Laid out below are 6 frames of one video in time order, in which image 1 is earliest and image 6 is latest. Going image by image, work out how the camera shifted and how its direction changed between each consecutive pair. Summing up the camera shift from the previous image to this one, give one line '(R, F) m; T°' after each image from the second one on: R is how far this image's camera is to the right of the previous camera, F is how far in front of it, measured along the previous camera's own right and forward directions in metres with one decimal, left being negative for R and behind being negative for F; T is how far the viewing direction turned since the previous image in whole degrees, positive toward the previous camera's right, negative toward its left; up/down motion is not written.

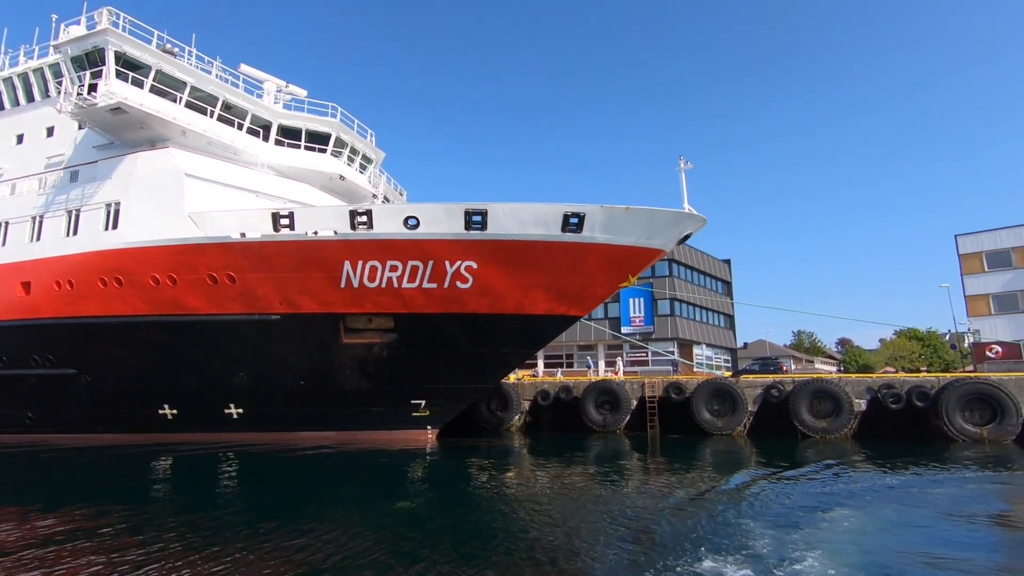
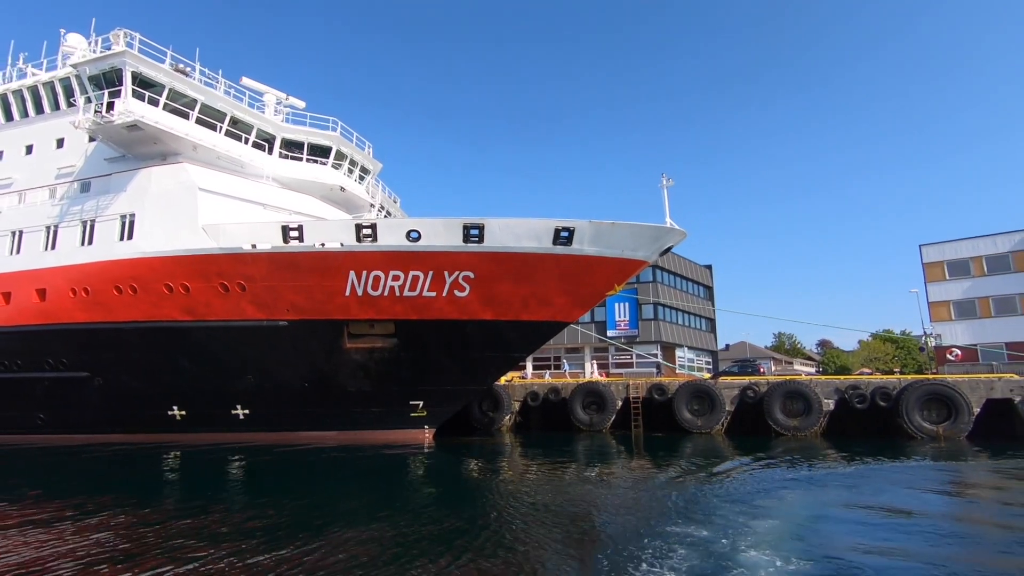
(-0.2, -0.7) m; +1°
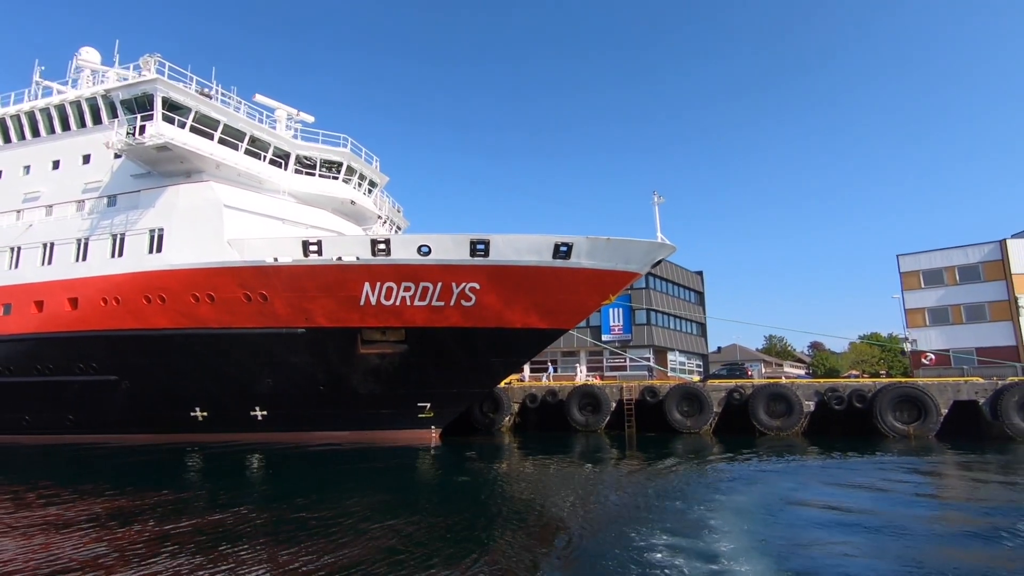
(-0.2, -0.8) m; +1°
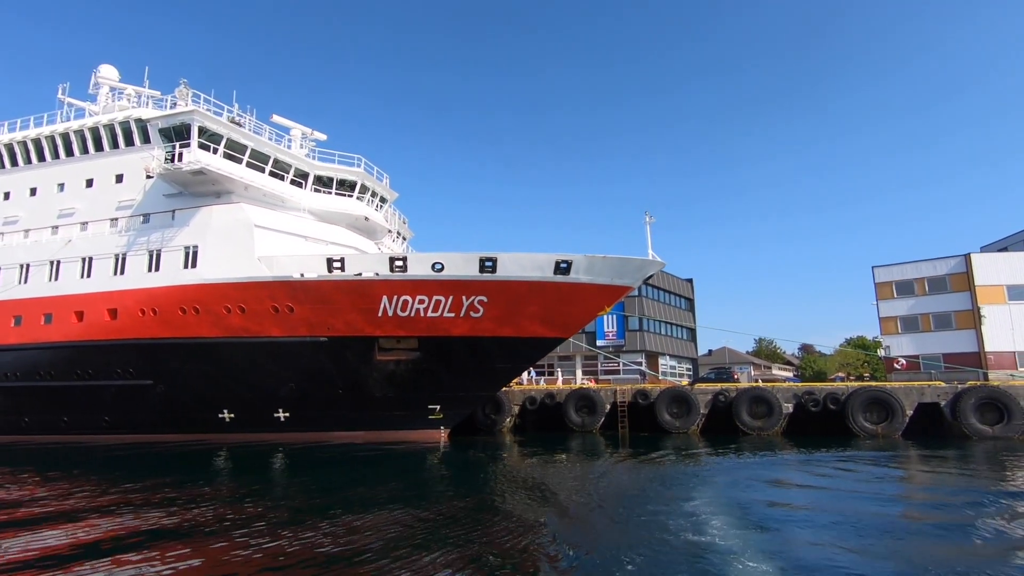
(-0.2, -1.1) m; +1°
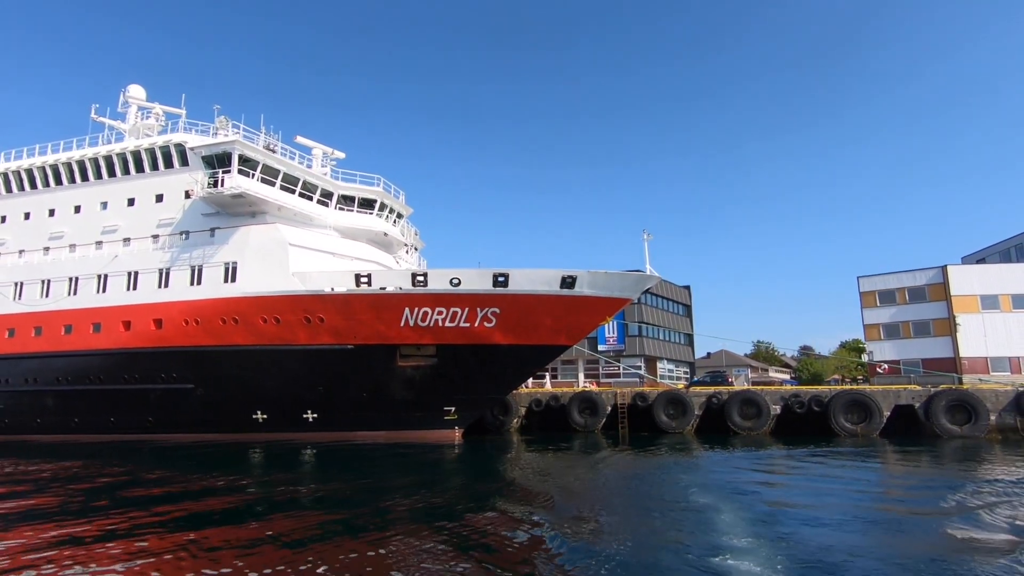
(-0.2, -1.3) m; 0°
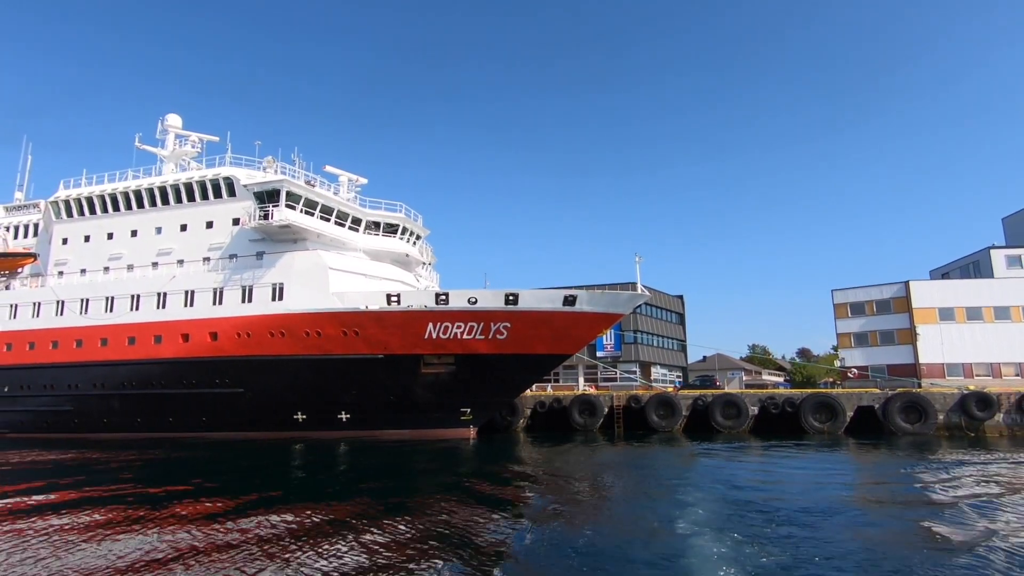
(-0.2, -2.1) m; 0°
